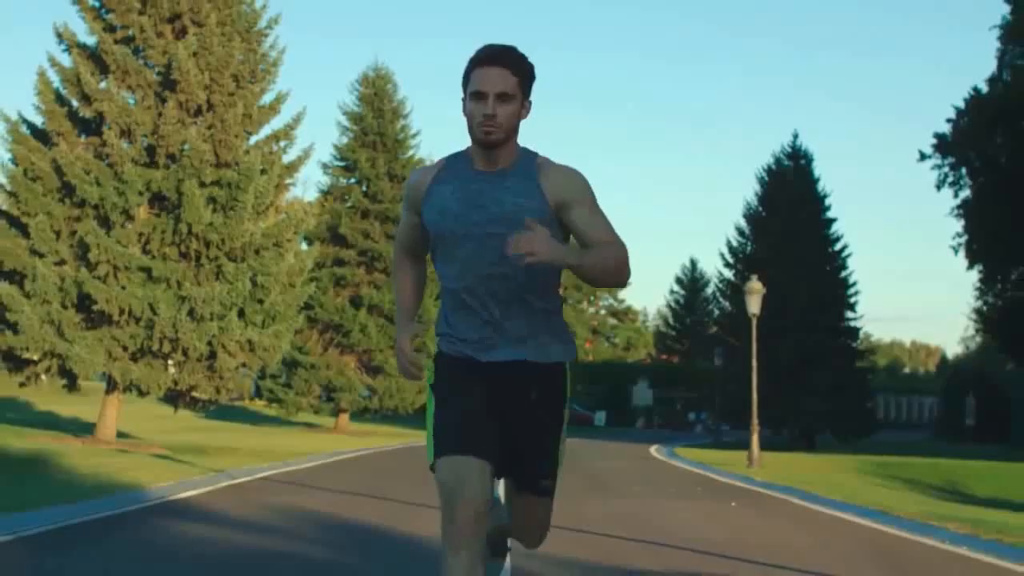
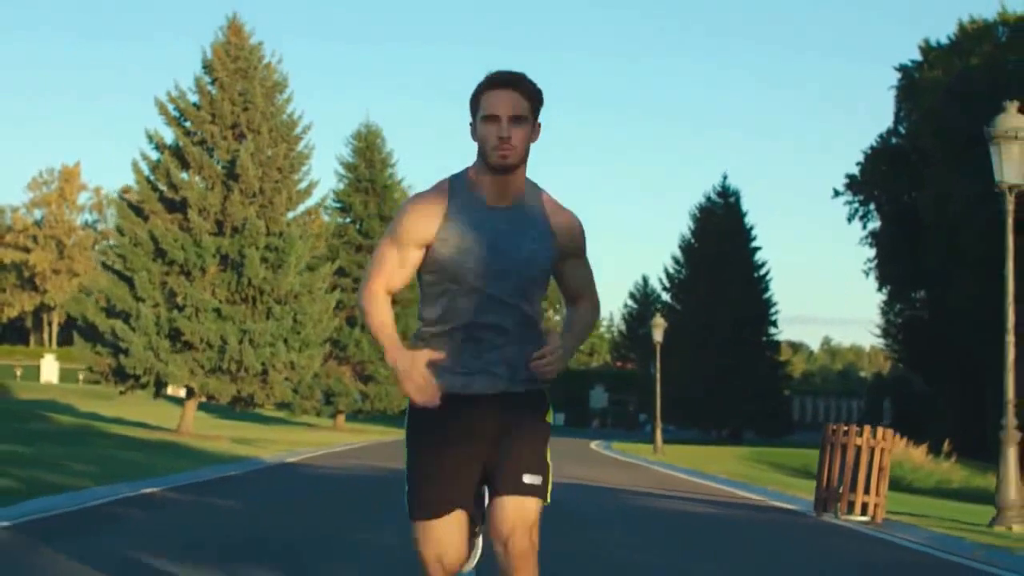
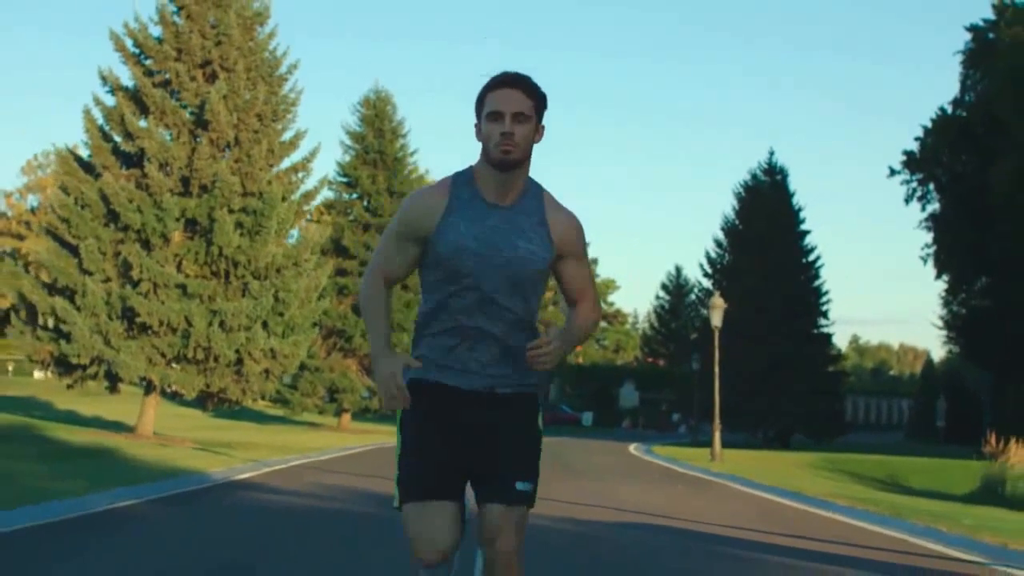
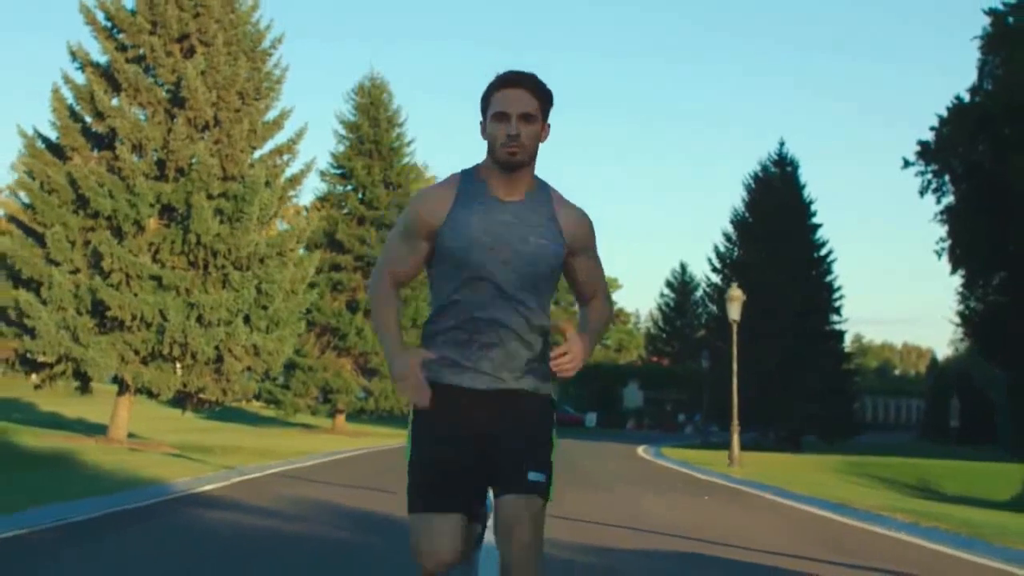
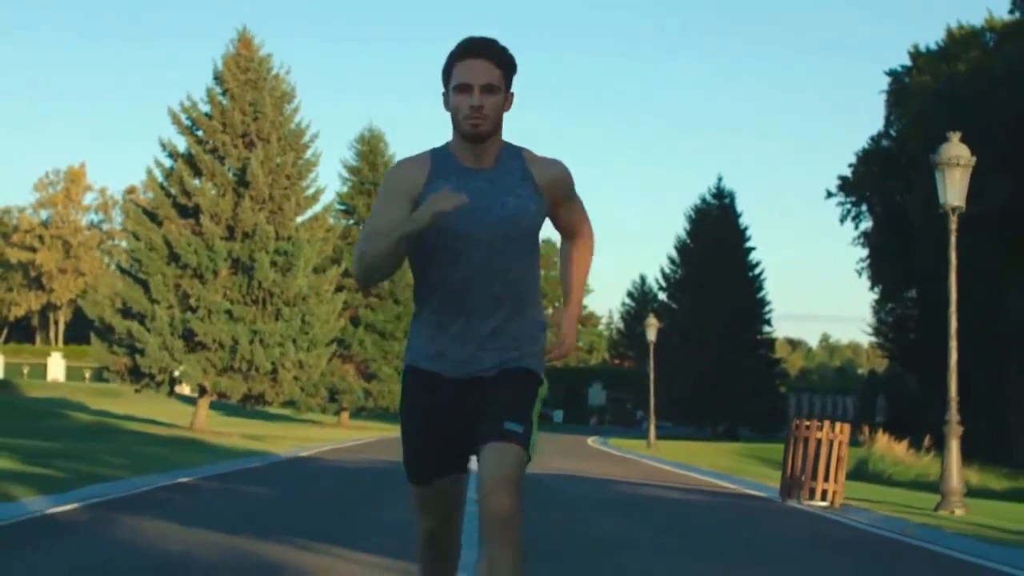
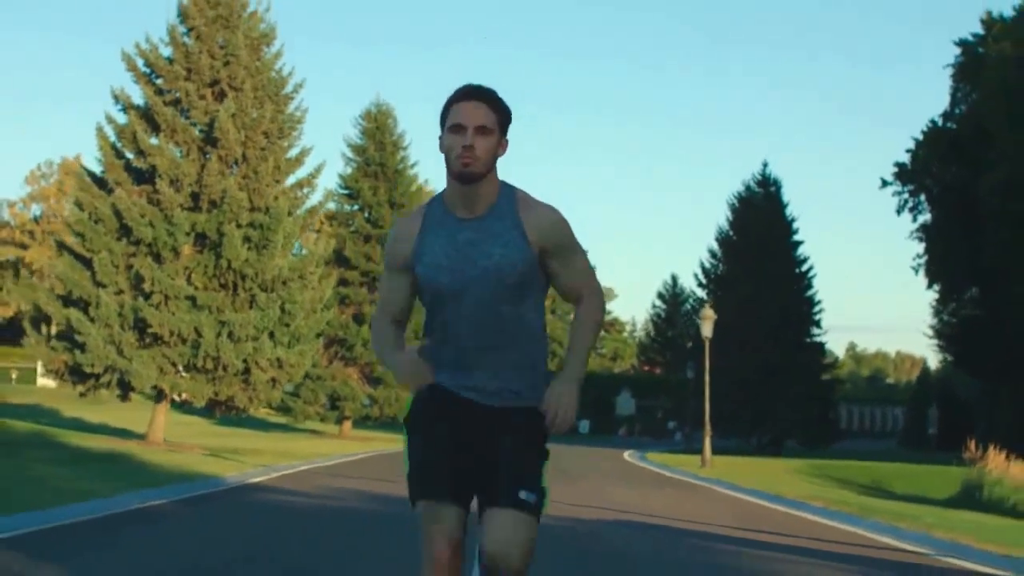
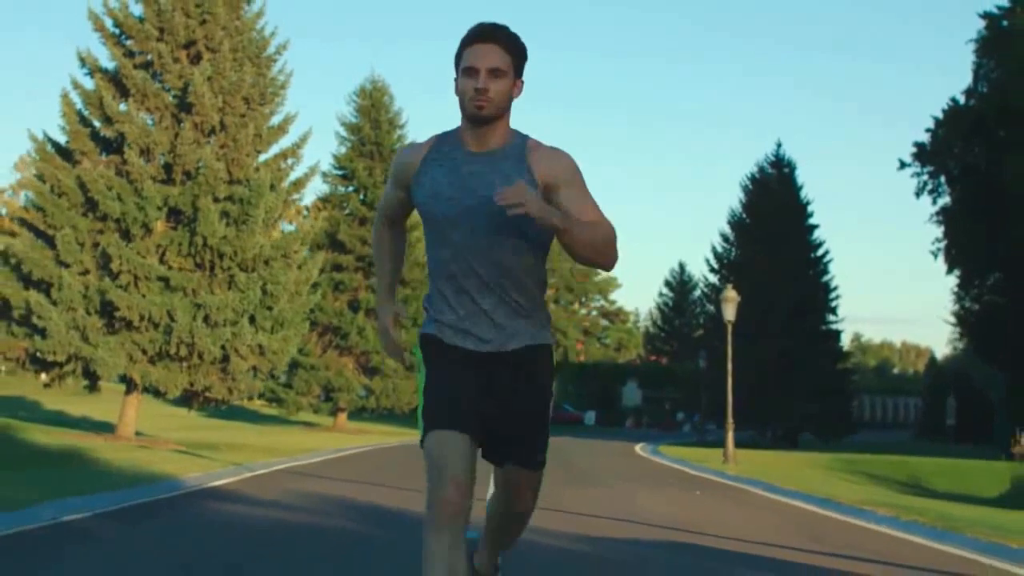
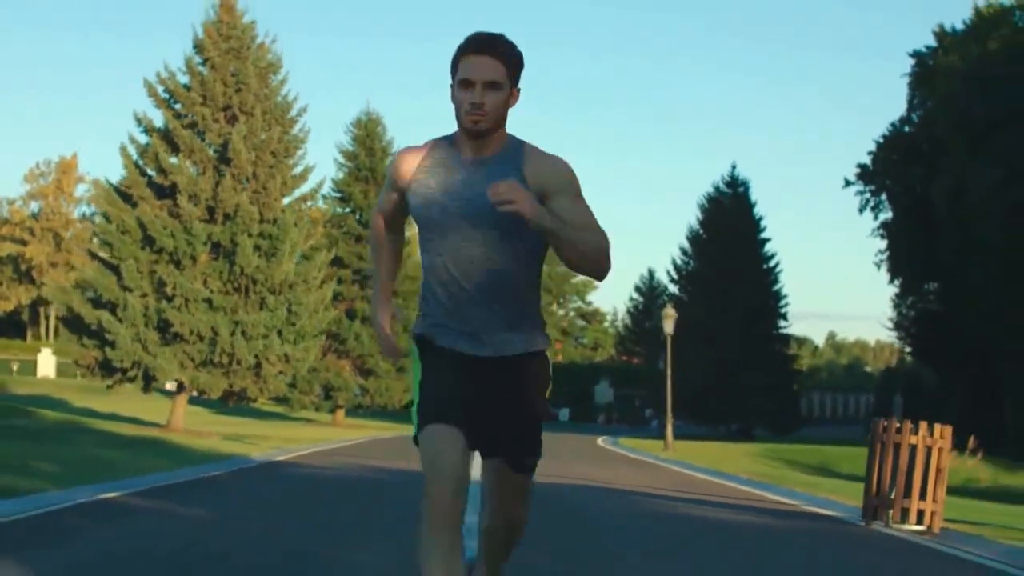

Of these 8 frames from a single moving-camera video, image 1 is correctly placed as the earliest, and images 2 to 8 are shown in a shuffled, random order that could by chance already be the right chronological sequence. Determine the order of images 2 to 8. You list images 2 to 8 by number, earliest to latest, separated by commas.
4, 7, 3, 6, 8, 2, 5
